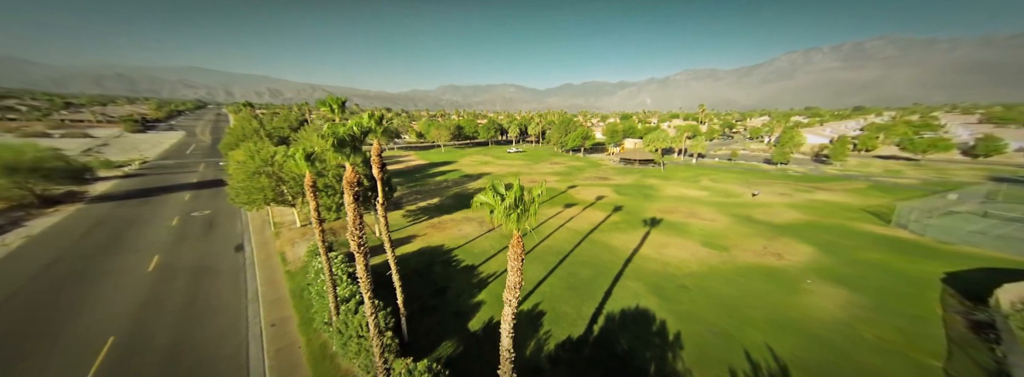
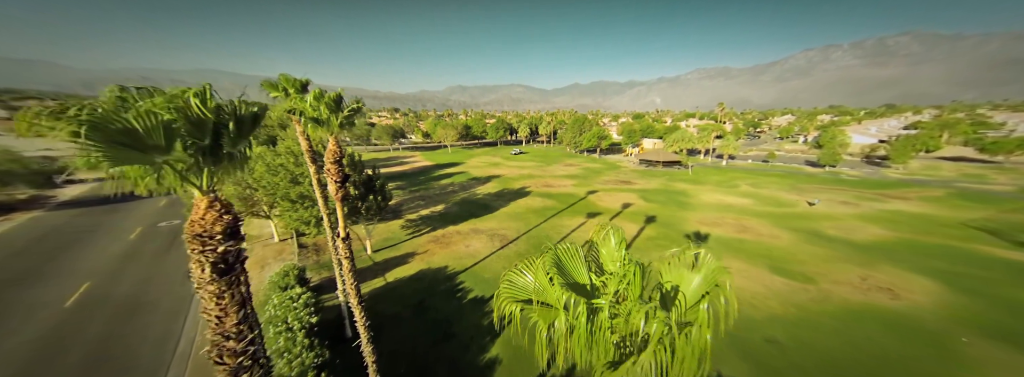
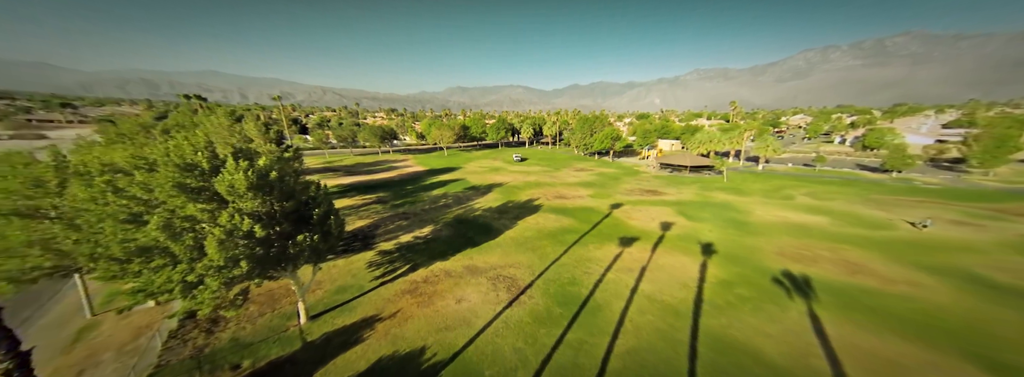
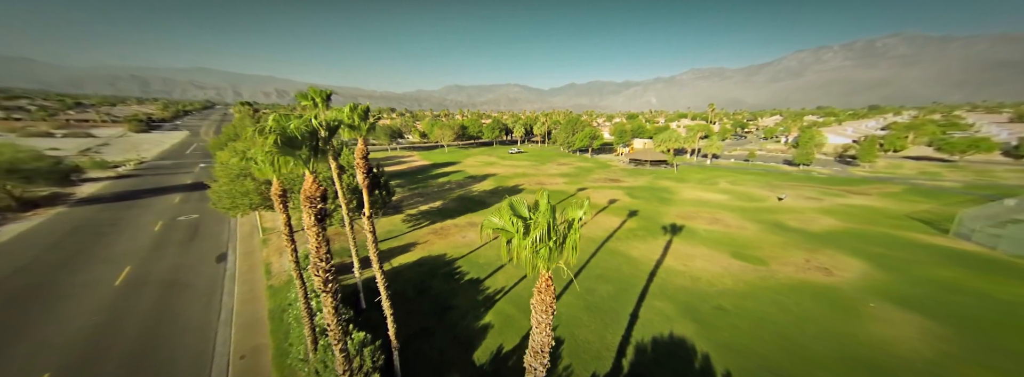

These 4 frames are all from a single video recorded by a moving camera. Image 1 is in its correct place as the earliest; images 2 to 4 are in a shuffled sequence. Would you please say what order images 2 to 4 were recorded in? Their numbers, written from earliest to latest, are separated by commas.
4, 2, 3
